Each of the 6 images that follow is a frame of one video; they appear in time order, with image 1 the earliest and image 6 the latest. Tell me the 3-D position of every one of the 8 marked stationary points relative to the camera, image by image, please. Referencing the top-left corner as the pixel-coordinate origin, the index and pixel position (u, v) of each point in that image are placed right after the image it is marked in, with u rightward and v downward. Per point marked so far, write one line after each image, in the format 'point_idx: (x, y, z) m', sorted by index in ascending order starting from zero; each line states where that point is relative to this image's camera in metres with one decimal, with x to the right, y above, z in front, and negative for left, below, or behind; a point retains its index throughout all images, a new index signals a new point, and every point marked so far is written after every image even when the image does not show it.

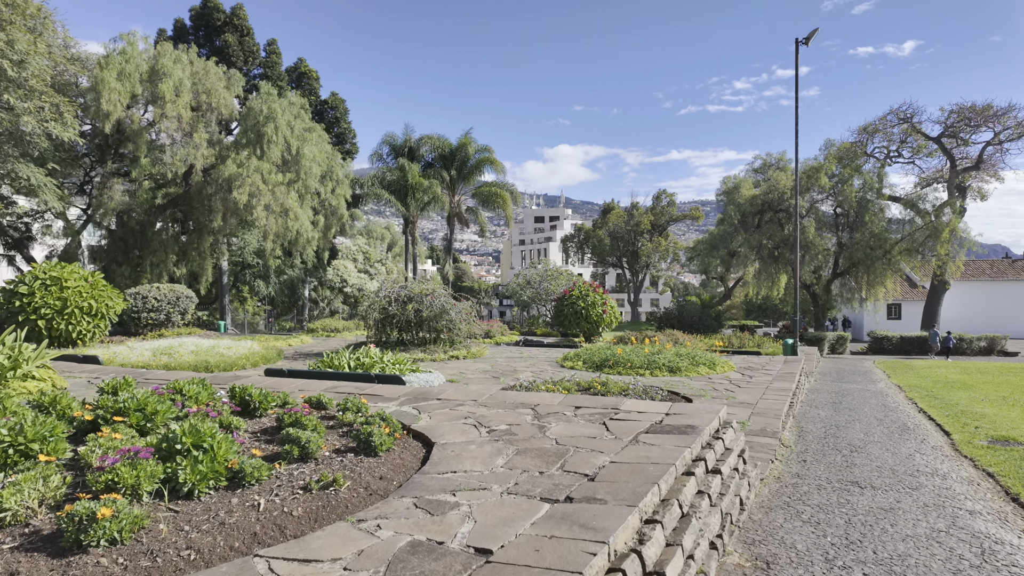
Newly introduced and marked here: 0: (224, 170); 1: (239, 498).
0: (-9.2, +3.8, +18.9) m
1: (-1.1, -0.8, +2.3) m
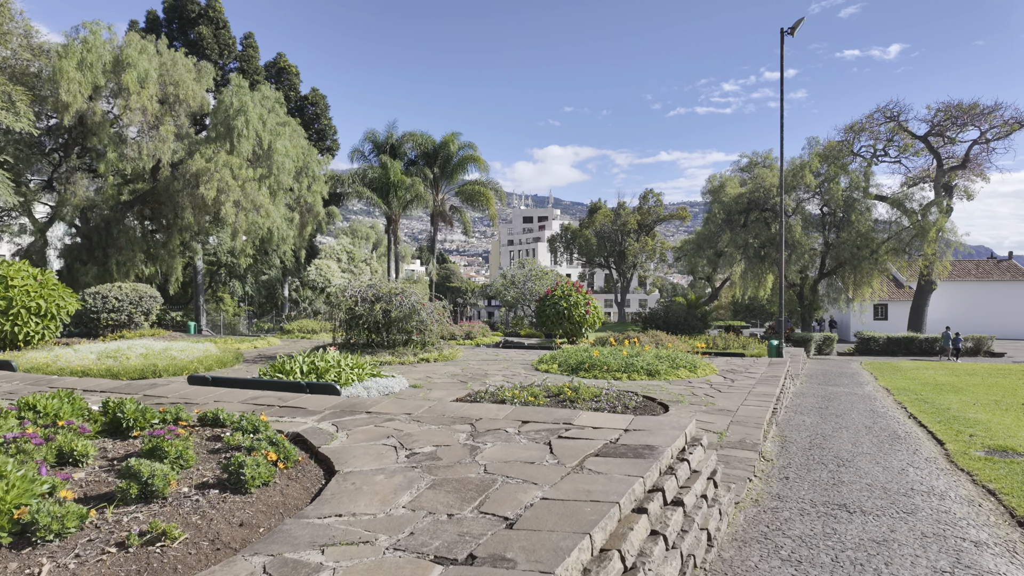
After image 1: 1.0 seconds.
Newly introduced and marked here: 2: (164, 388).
0: (-9.9, +3.8, +18.2) m
1: (-1.4, -0.8, +1.7) m
2: (-2.8, -0.8, +4.8) m
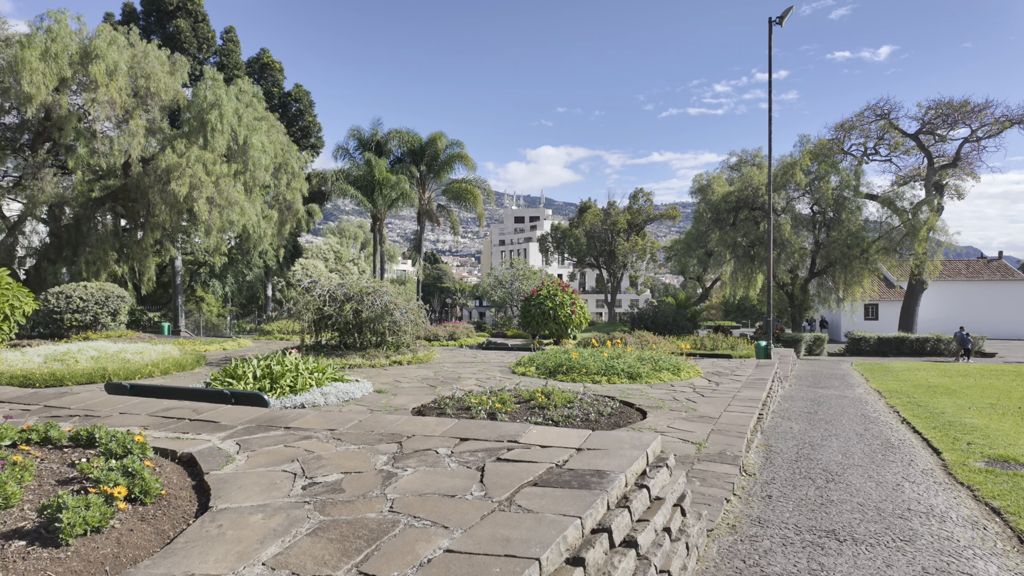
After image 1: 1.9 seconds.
0: (-10.4, +3.8, +17.5) m
1: (-1.7, -0.8, +1.2) m
2: (-3.2, -0.8, +4.2) m
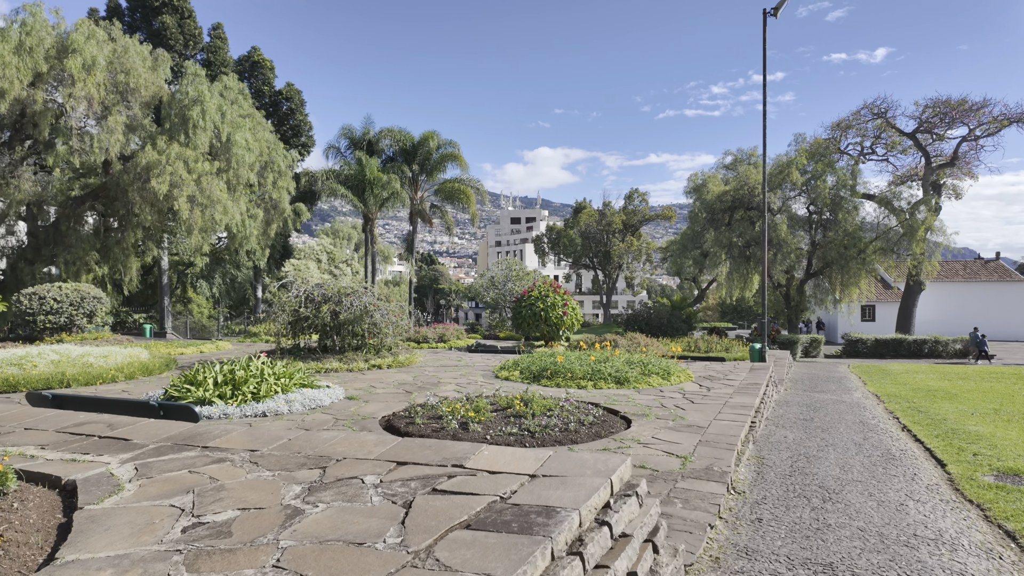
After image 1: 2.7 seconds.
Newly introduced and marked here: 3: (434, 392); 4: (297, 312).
0: (-10.7, +3.8, +17.1) m
1: (-2.0, -0.8, +0.8) m
2: (-3.4, -0.8, +3.8) m
3: (-1.0, -1.4, +7.9) m
4: (-3.8, -0.4, +10.6) m
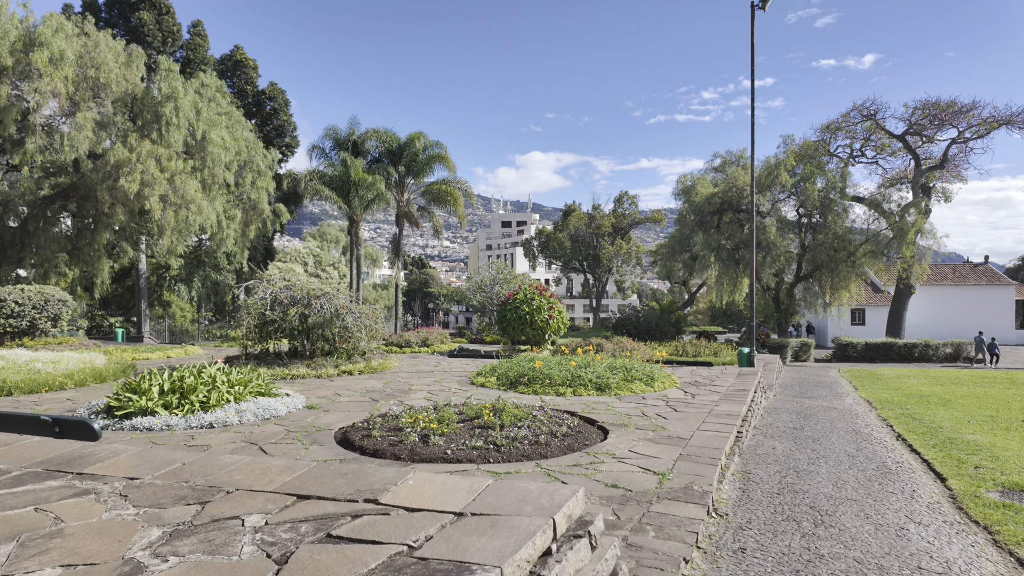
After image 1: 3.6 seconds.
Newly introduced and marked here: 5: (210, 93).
0: (-11.1, +3.7, +16.5) m
1: (-2.2, -0.7, +0.3) m
2: (-3.7, -0.8, +3.3) m
3: (-1.4, -1.4, +7.4) m
4: (-4.2, -0.5, +10.1) m
5: (-10.2, +6.6, +19.9) m
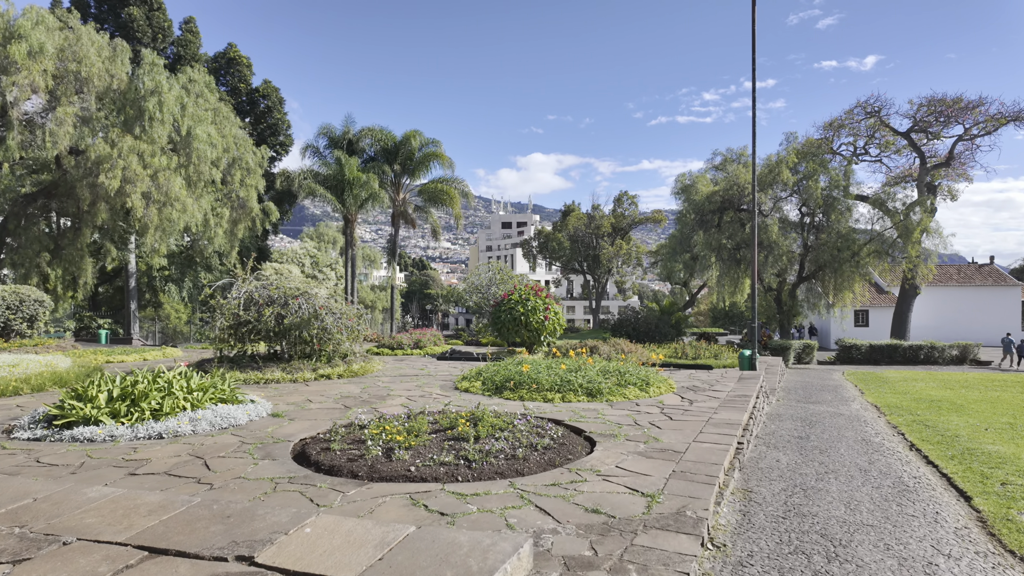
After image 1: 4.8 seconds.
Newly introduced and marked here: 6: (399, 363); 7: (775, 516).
0: (-11.3, +3.7, +16.0) m
1: (-2.4, -0.7, -0.2) m
2: (-3.9, -0.7, +2.7) m
3: (-1.6, -1.4, +6.9) m
4: (-4.4, -0.4, +9.5) m
5: (-10.3, +6.6, +19.5) m
6: (-2.2, -1.5, +11.6) m
7: (+1.7, -1.5, +3.9) m
